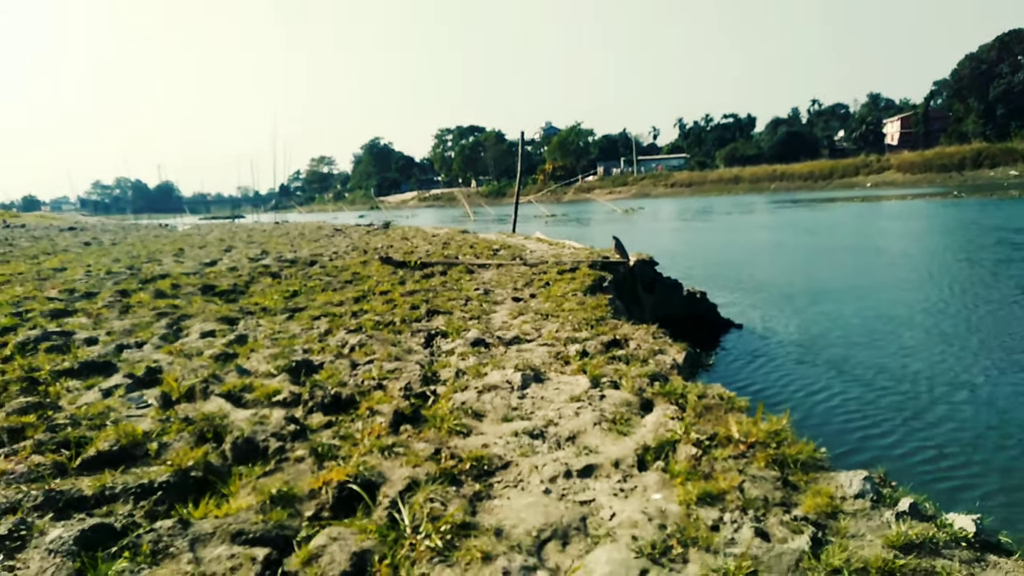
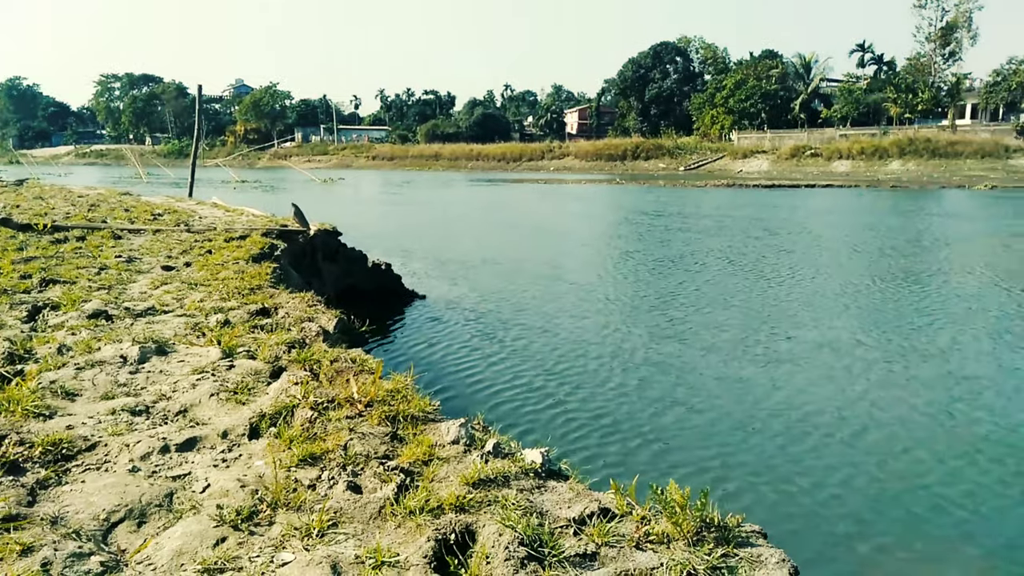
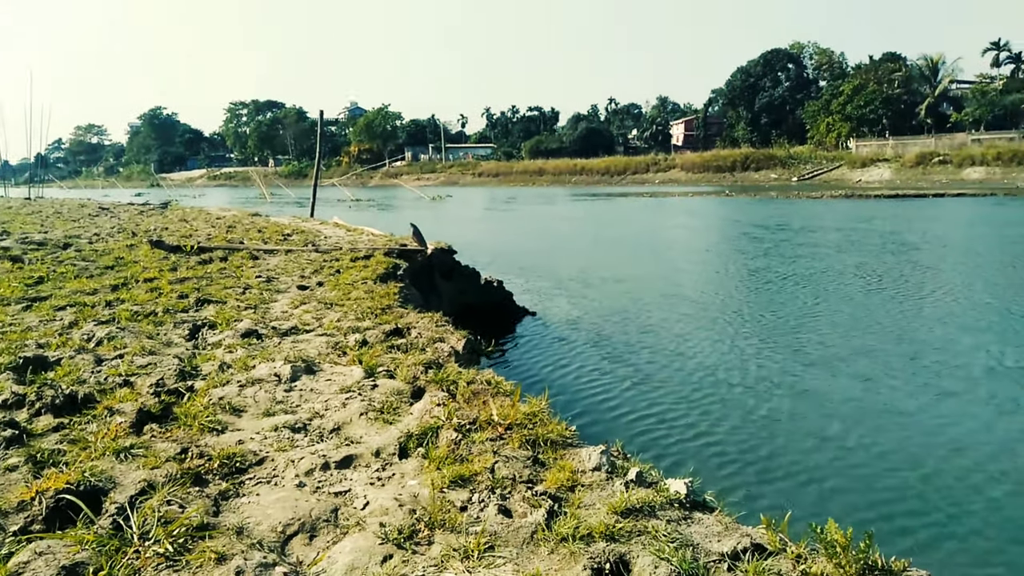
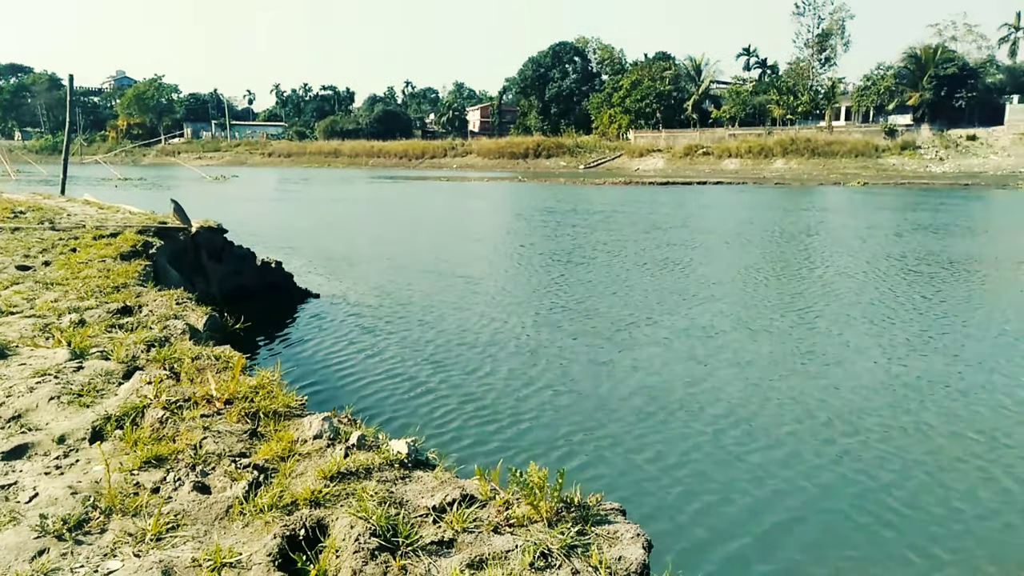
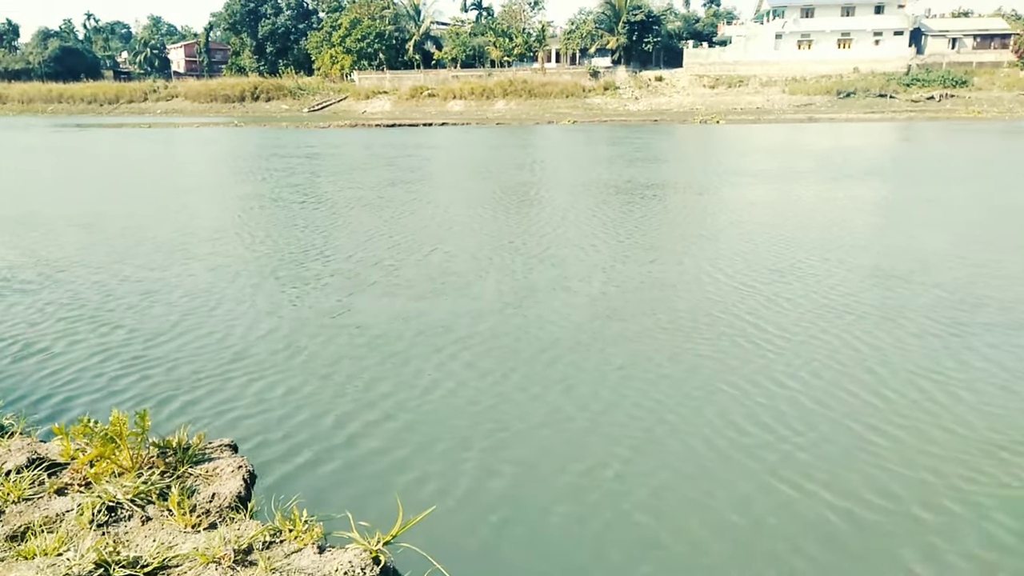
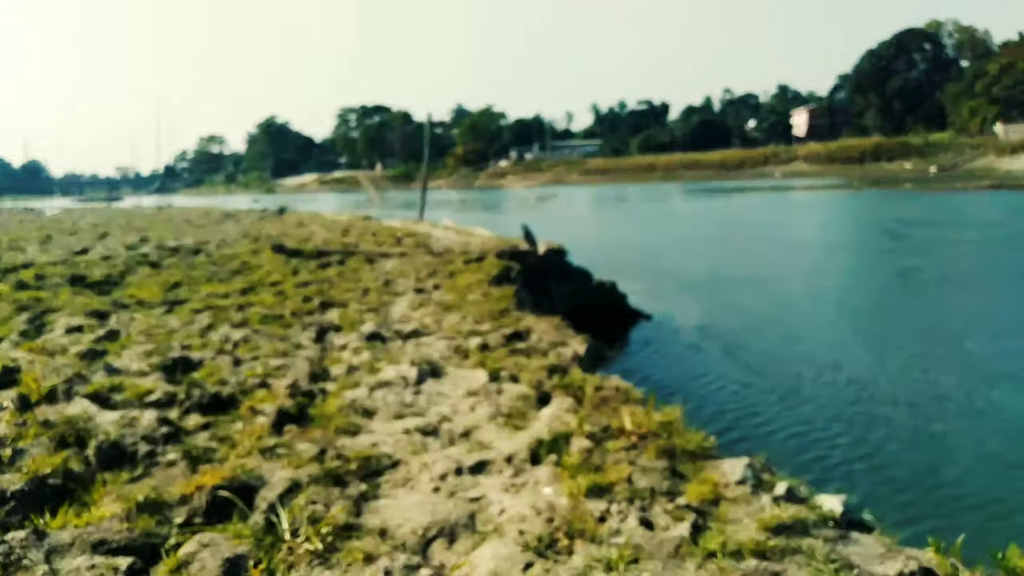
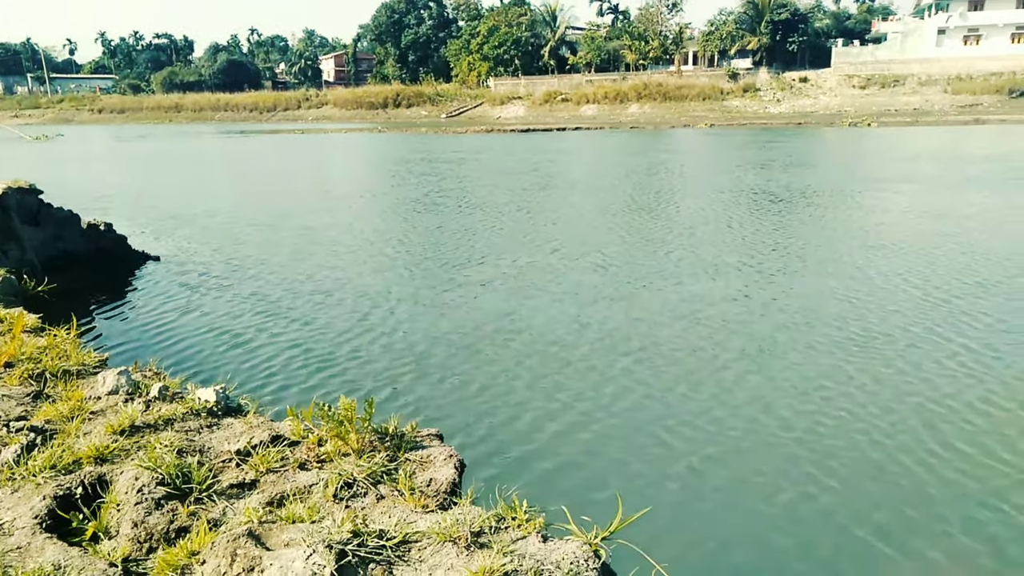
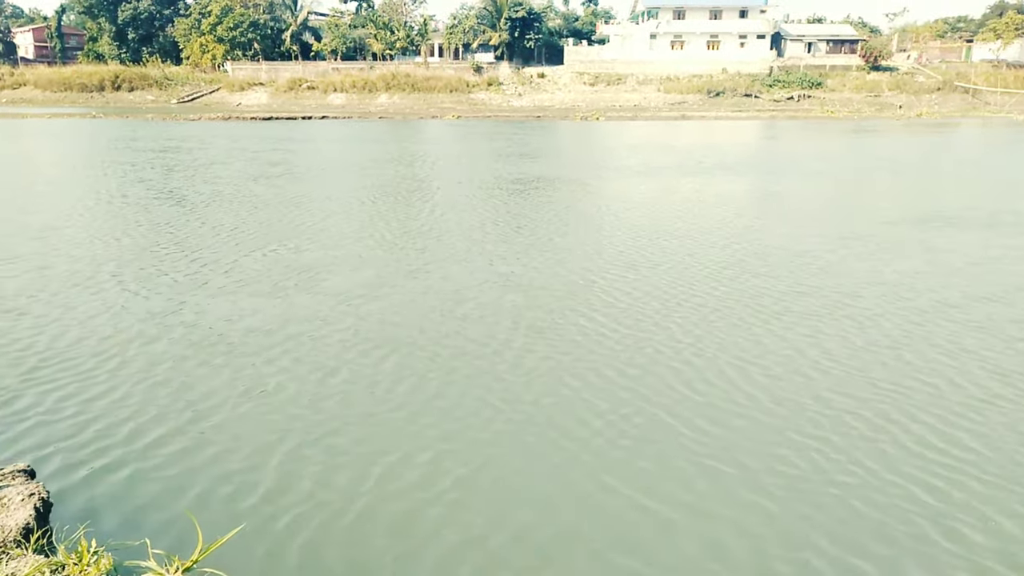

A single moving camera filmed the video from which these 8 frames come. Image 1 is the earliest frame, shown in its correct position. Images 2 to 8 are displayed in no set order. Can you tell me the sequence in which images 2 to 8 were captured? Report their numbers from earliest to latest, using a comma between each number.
6, 3, 2, 4, 7, 5, 8
